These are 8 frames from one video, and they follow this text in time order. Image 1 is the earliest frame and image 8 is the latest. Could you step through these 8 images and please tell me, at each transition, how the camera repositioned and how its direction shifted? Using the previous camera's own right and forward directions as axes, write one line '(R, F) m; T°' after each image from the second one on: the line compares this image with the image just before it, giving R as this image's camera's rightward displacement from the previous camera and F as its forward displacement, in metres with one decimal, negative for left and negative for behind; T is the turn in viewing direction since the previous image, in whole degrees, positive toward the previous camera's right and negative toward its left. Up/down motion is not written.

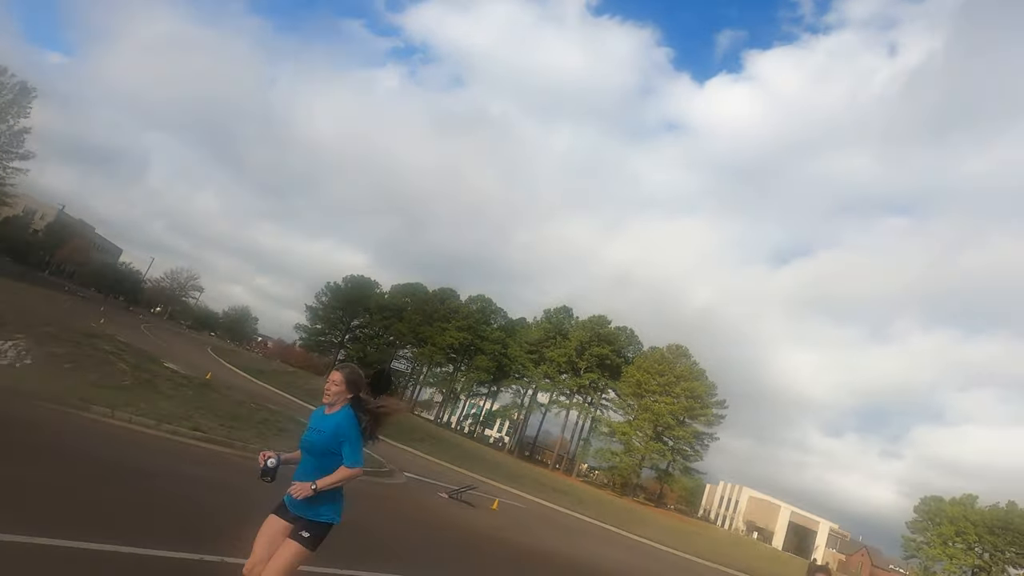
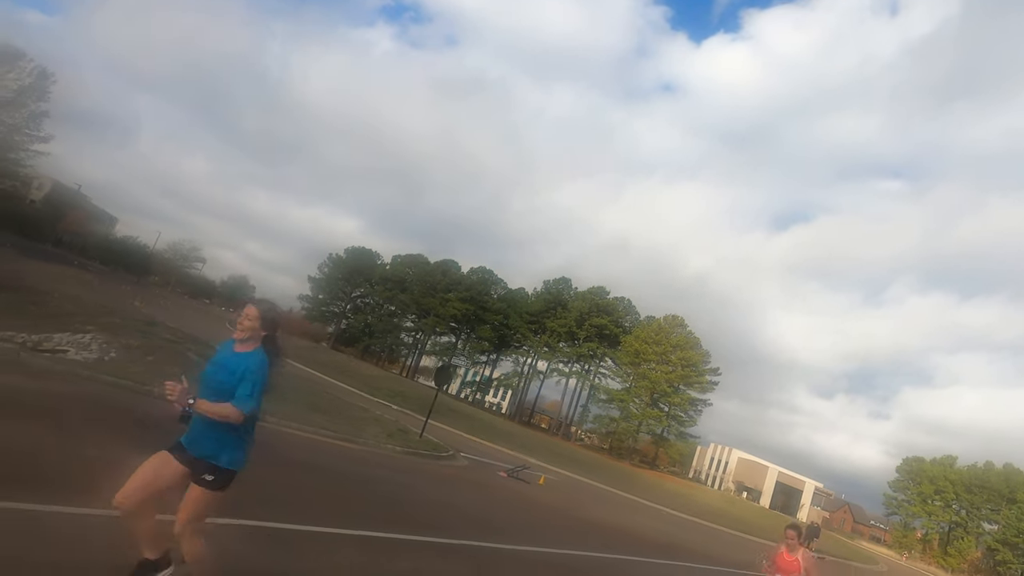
(-0.9, -1.4) m; +1°
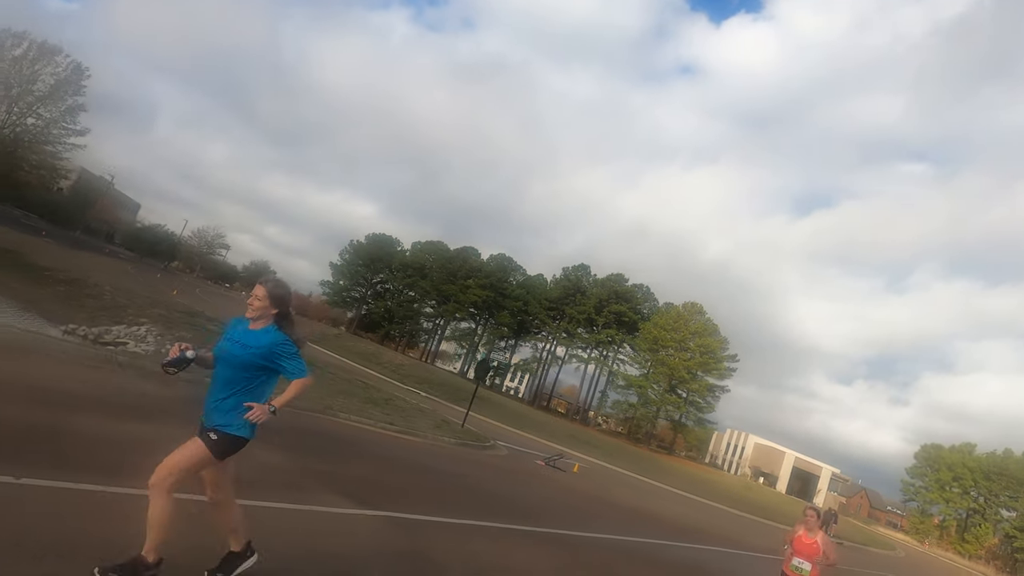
(-0.4, -0.6) m; -1°
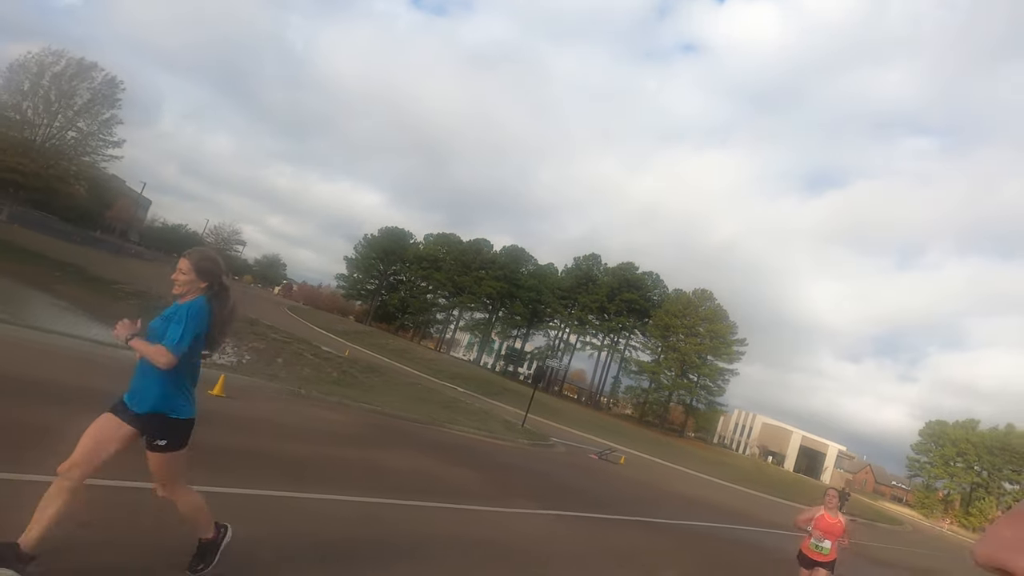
(-1.0, -1.5) m; 0°
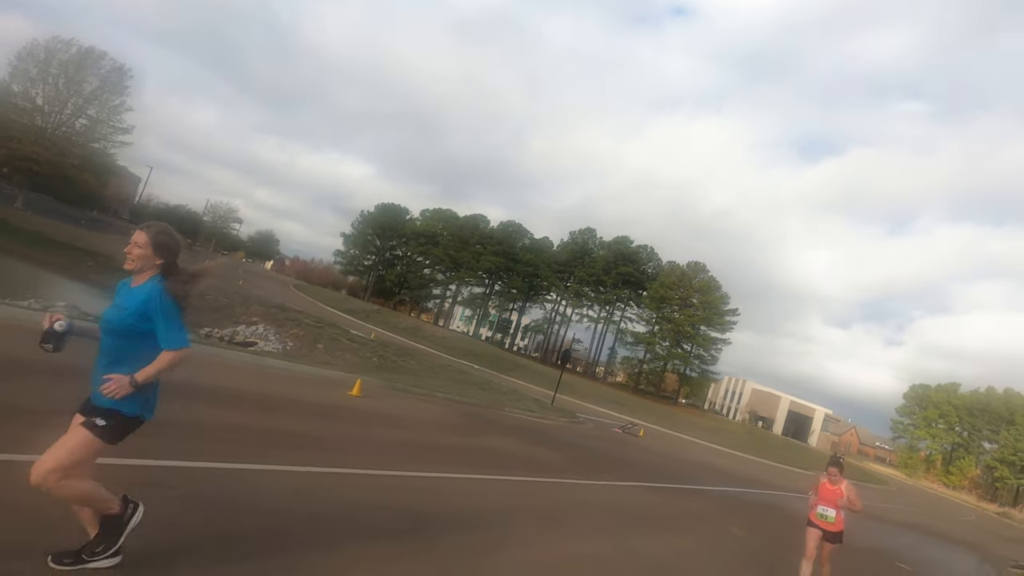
(-0.9, -1.2) m; +1°
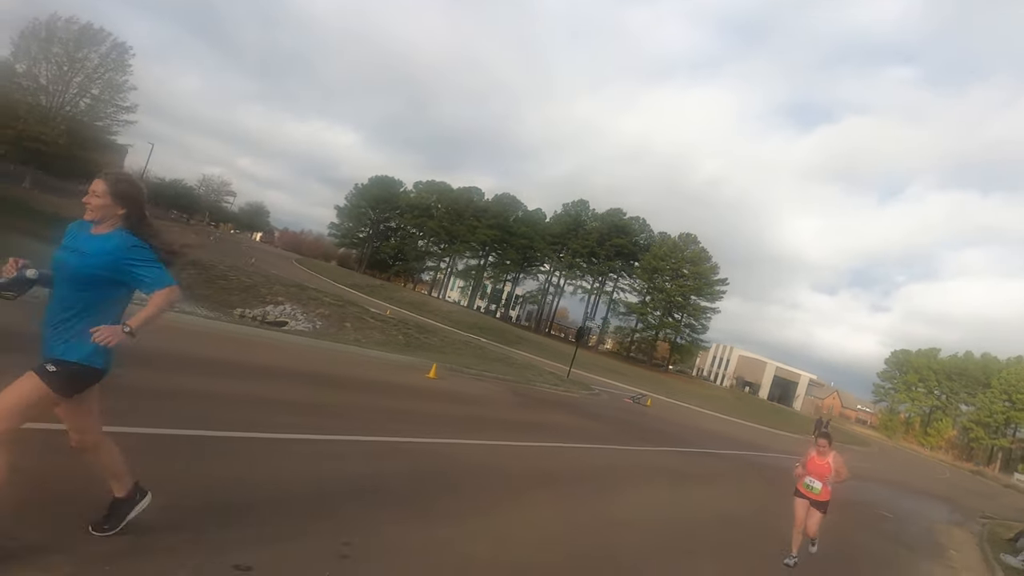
(-0.7, -1.1) m; +1°
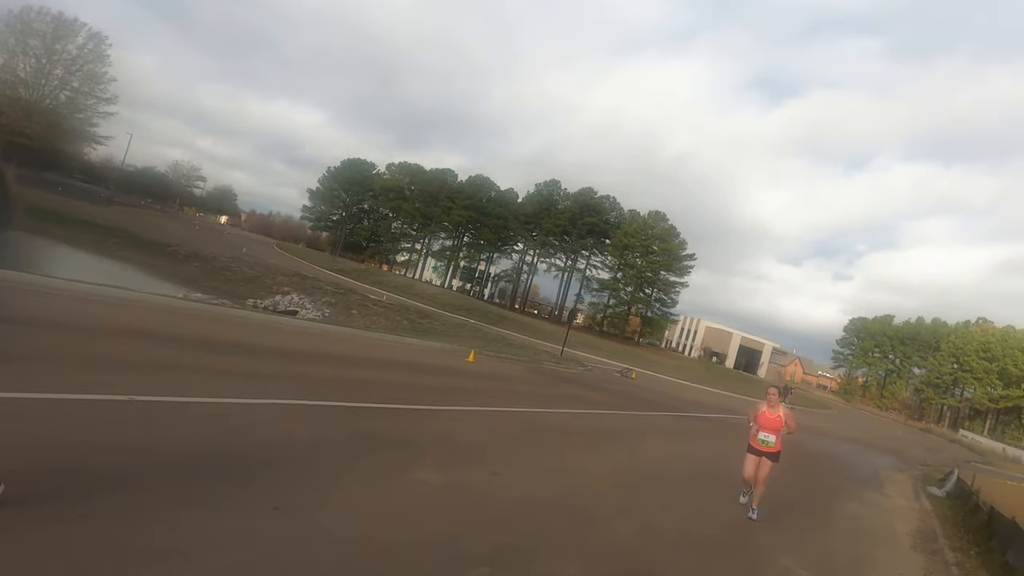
(-0.8, -1.5) m; +3°
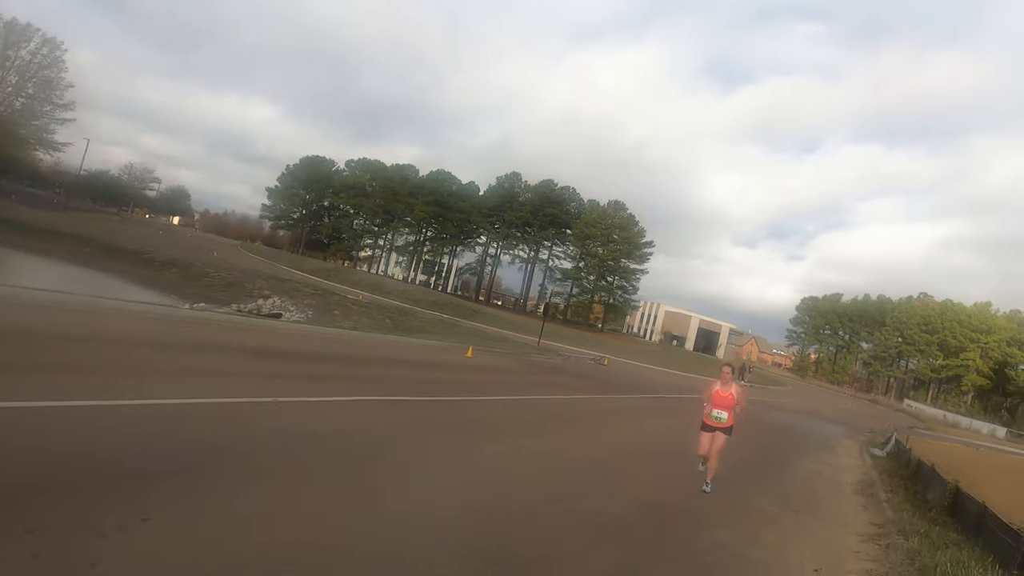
(-0.5, -1.0) m; +3°
